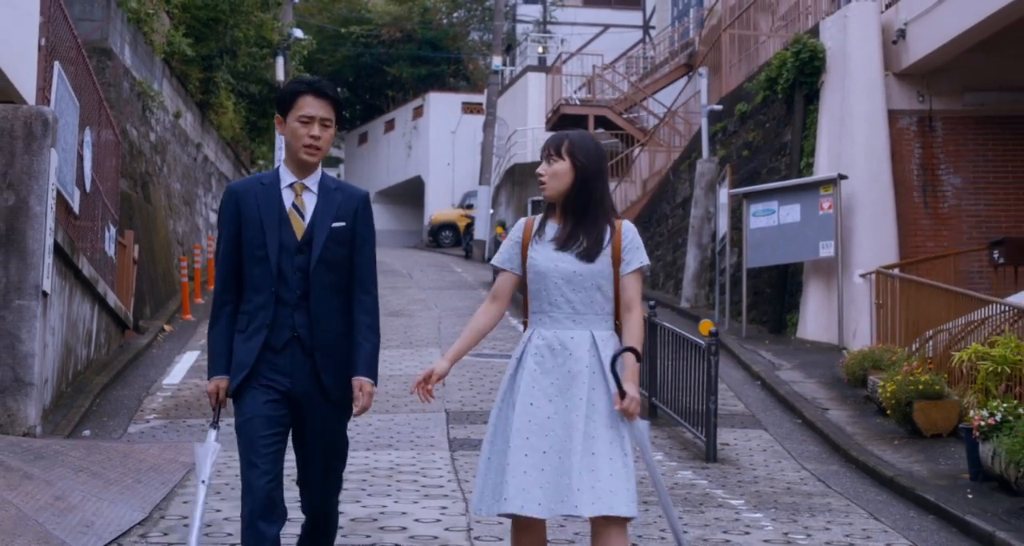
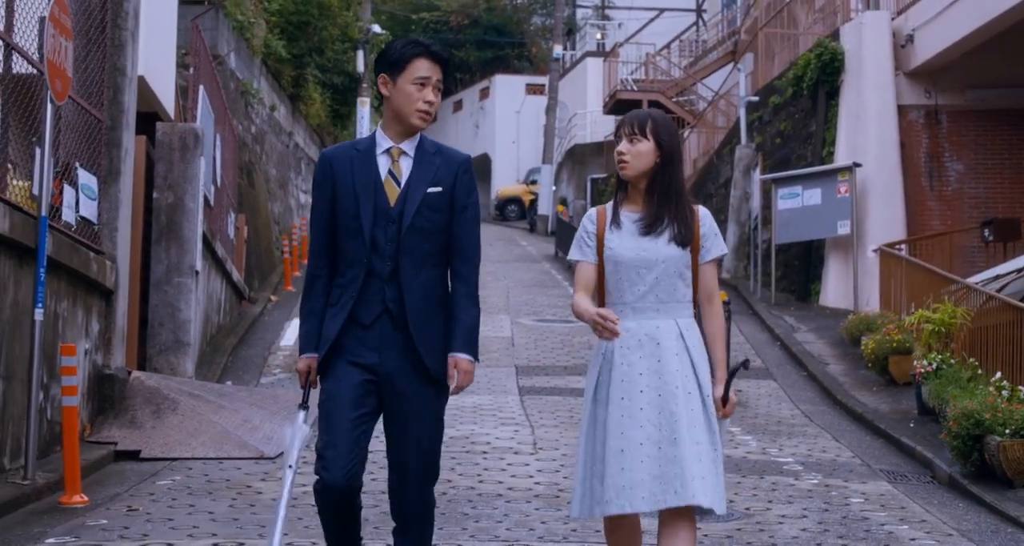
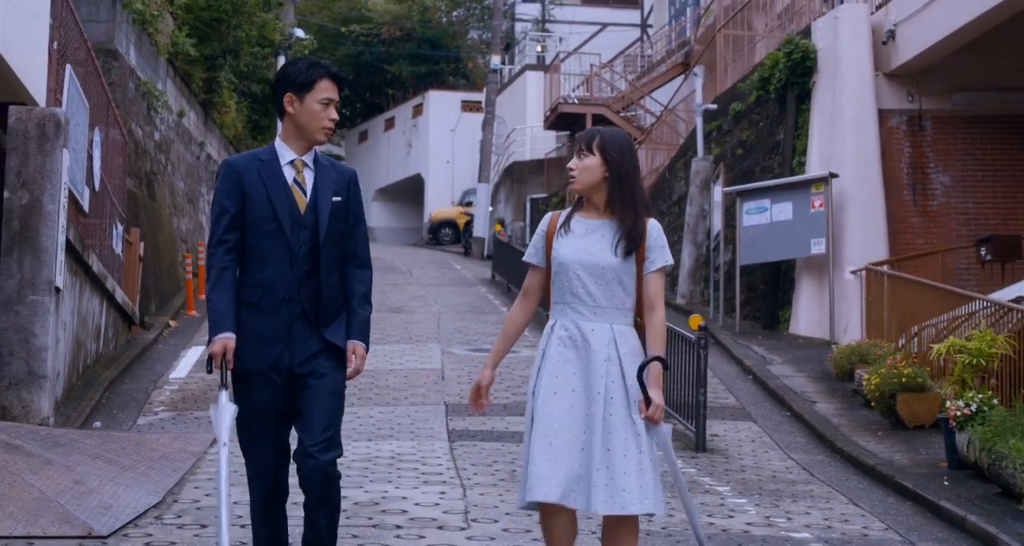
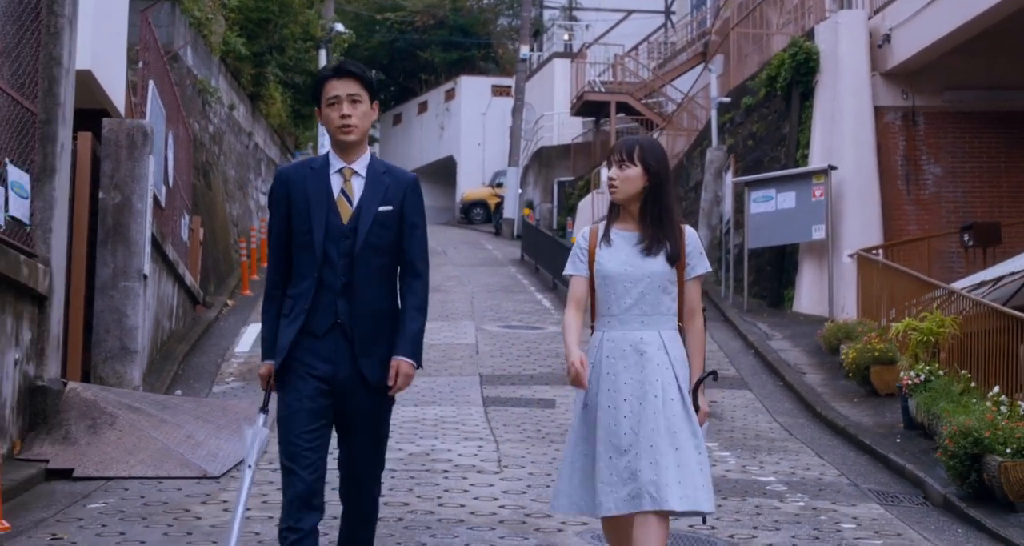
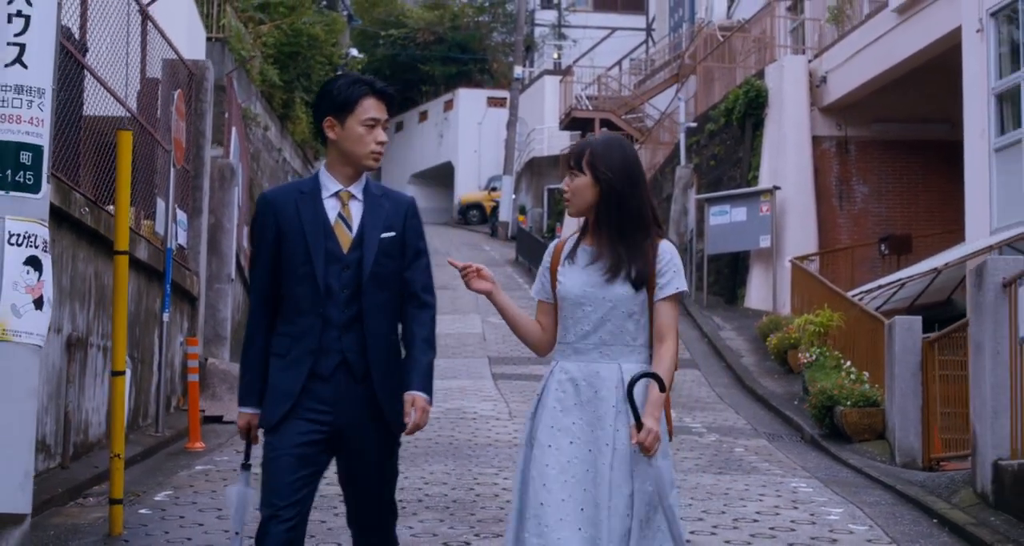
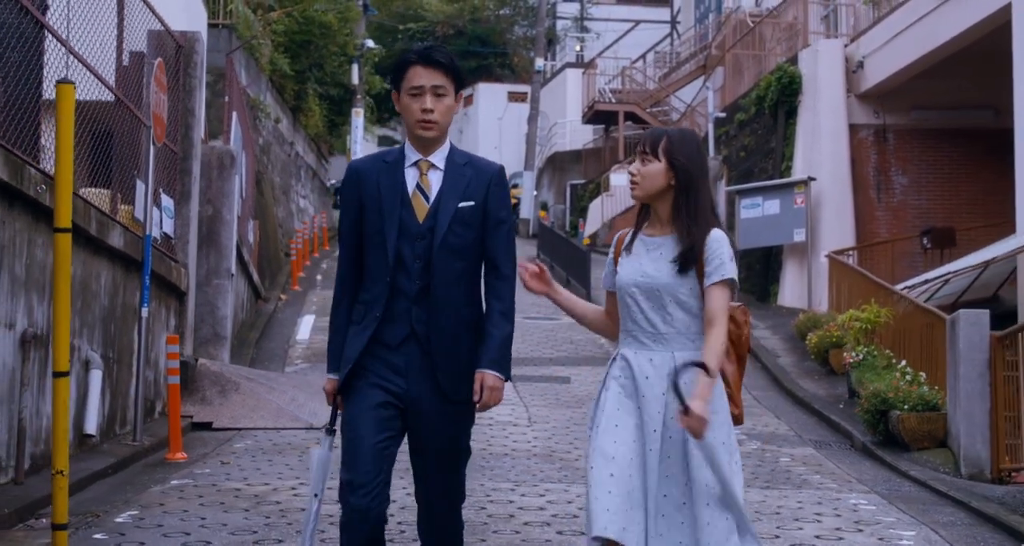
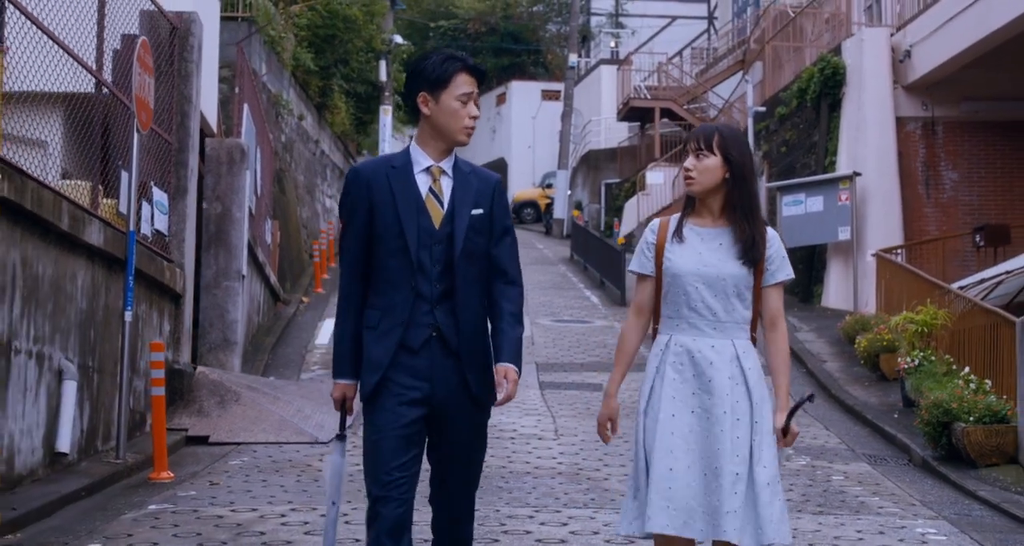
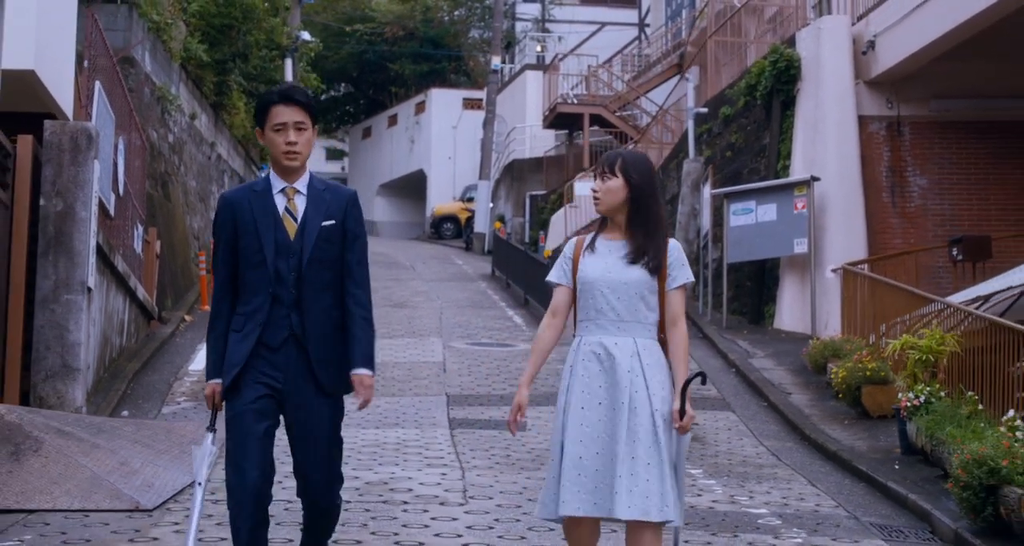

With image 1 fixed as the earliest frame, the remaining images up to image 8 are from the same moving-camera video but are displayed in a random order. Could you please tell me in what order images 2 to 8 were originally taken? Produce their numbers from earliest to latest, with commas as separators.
3, 8, 4, 2, 7, 6, 5
